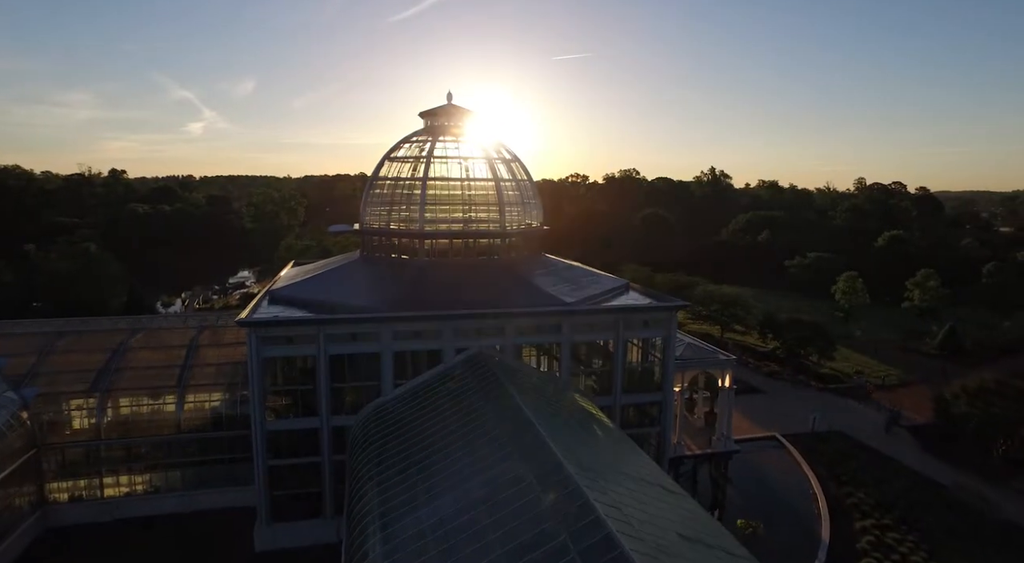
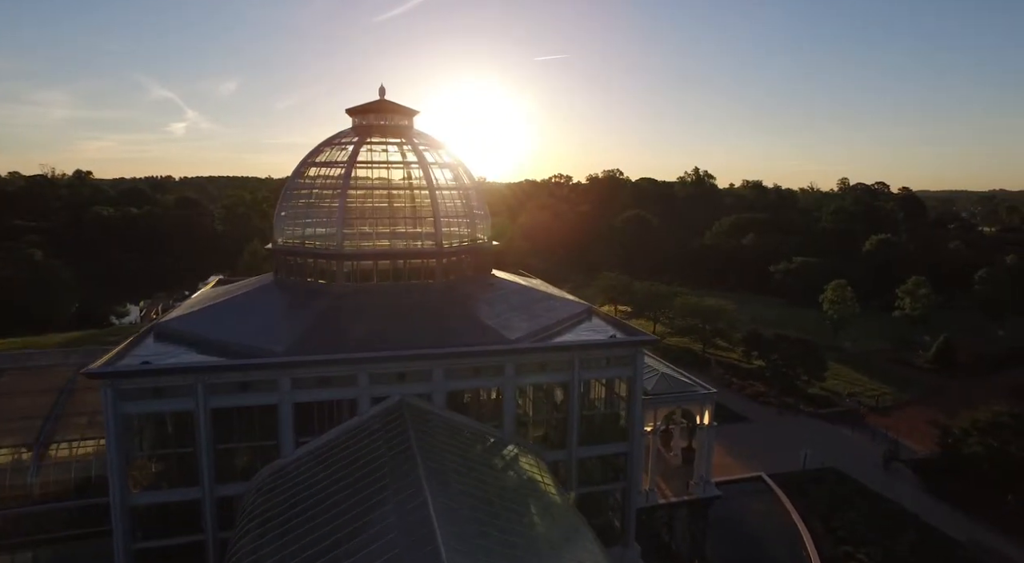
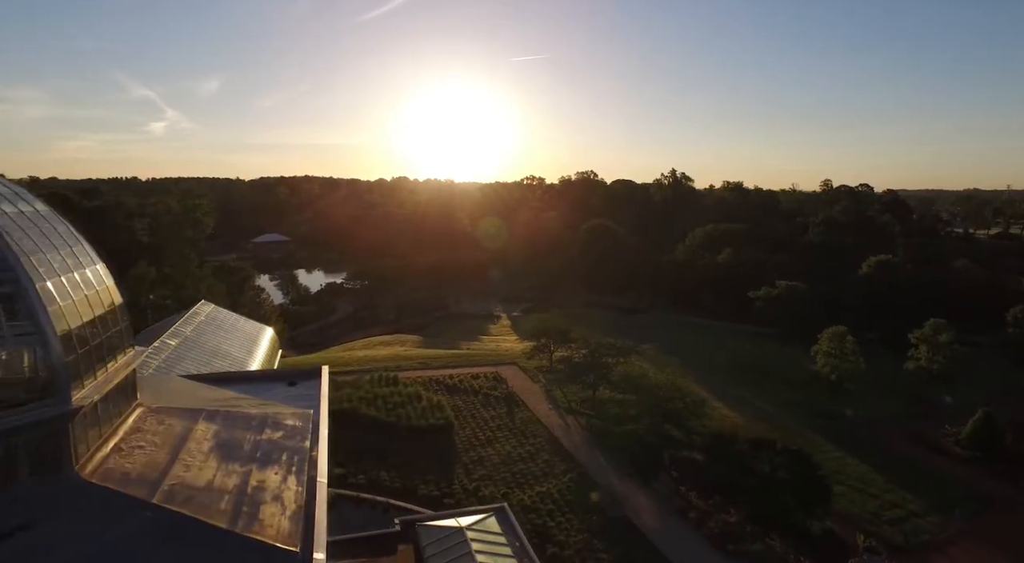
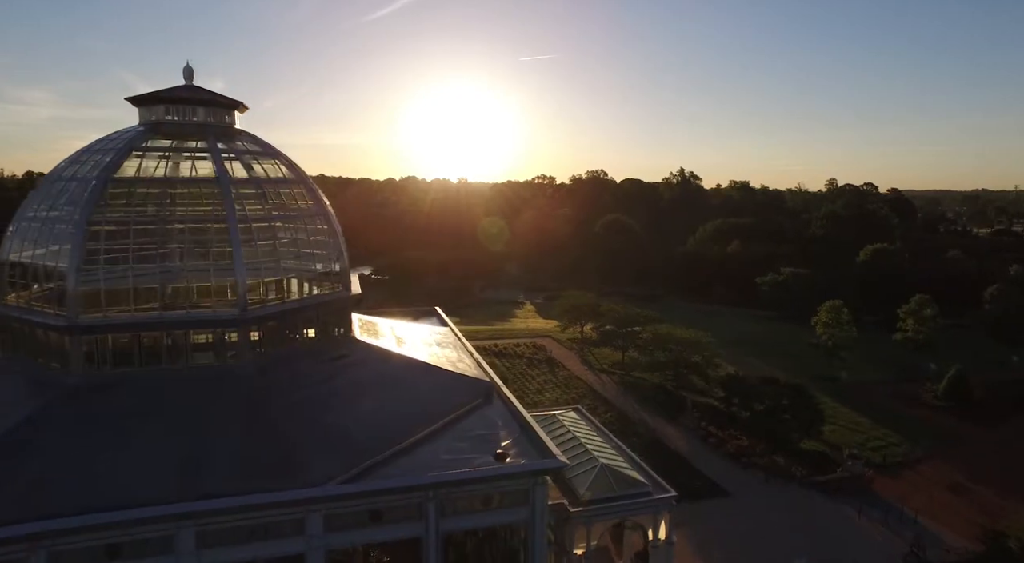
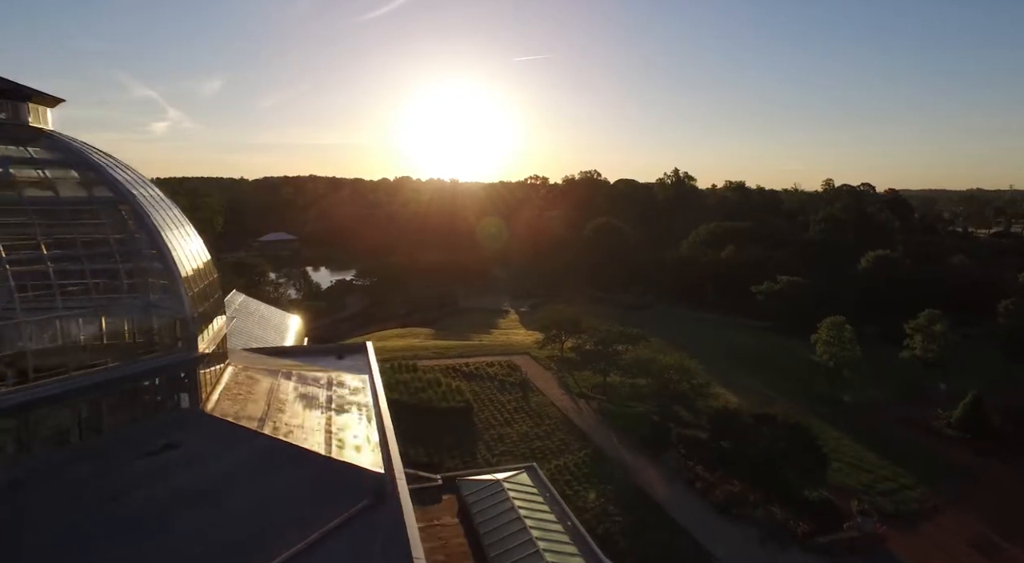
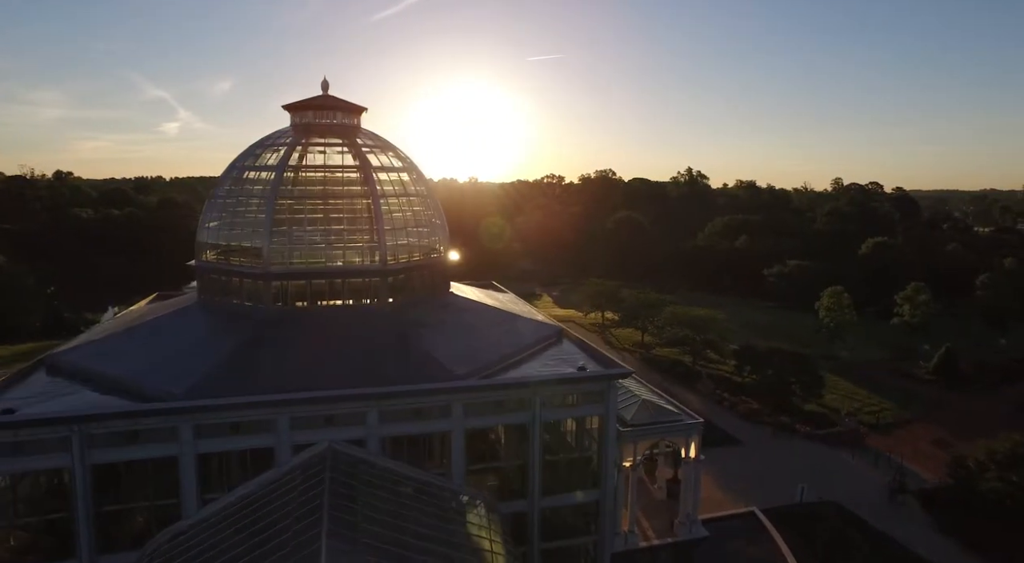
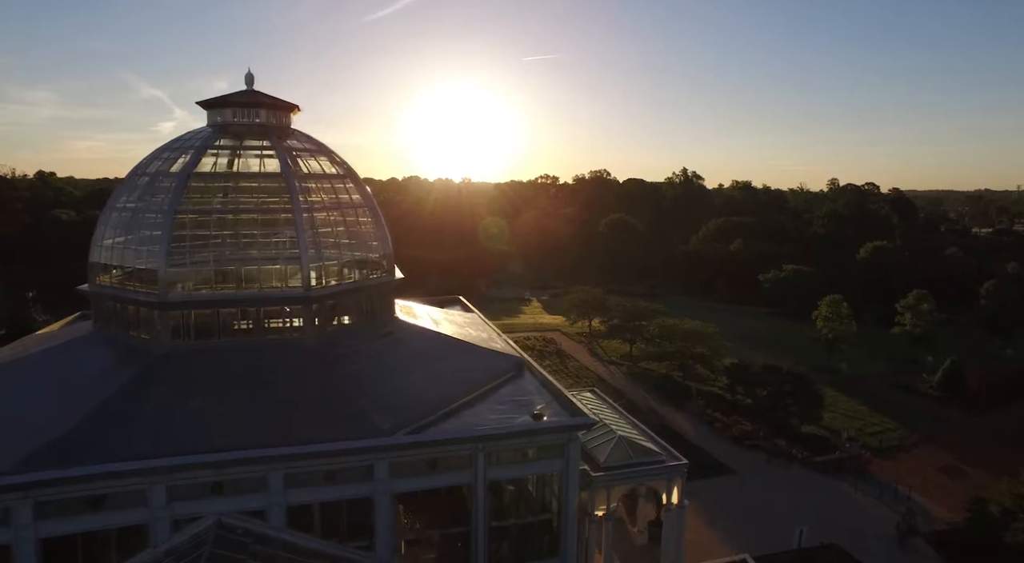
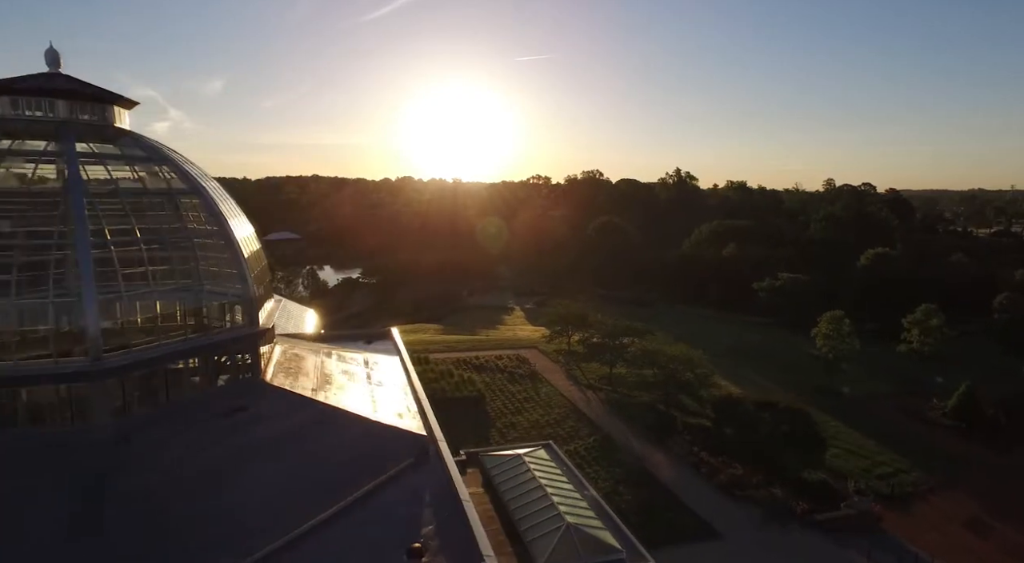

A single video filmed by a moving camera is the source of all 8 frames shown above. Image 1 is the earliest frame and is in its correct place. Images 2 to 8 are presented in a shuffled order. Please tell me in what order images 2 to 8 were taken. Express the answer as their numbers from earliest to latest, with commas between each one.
2, 6, 7, 4, 8, 5, 3
